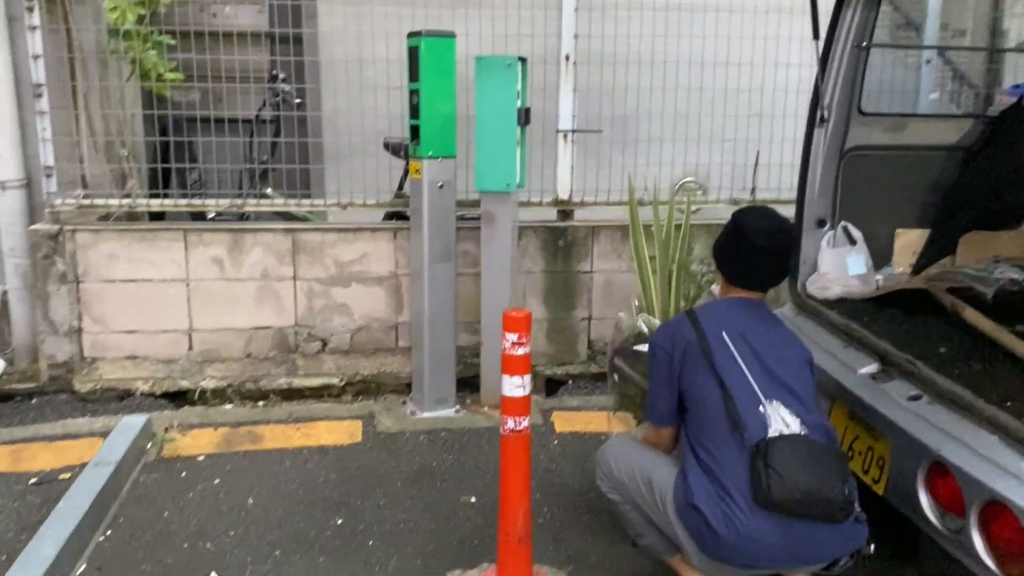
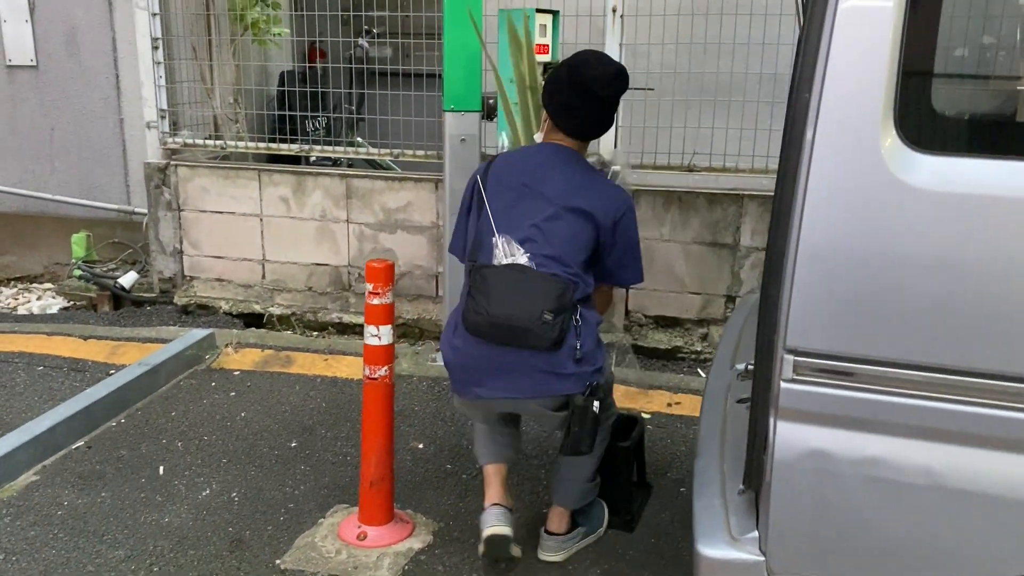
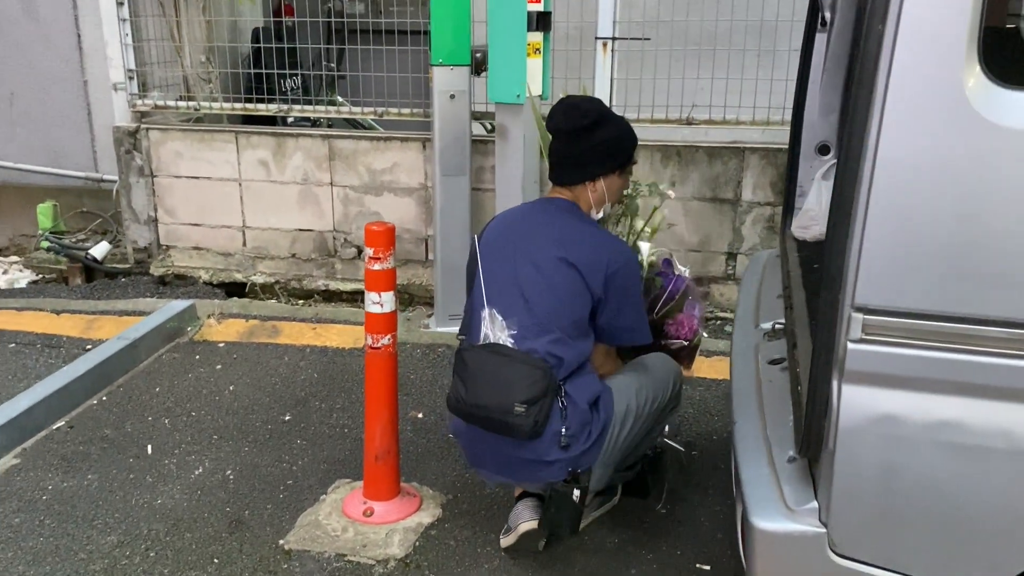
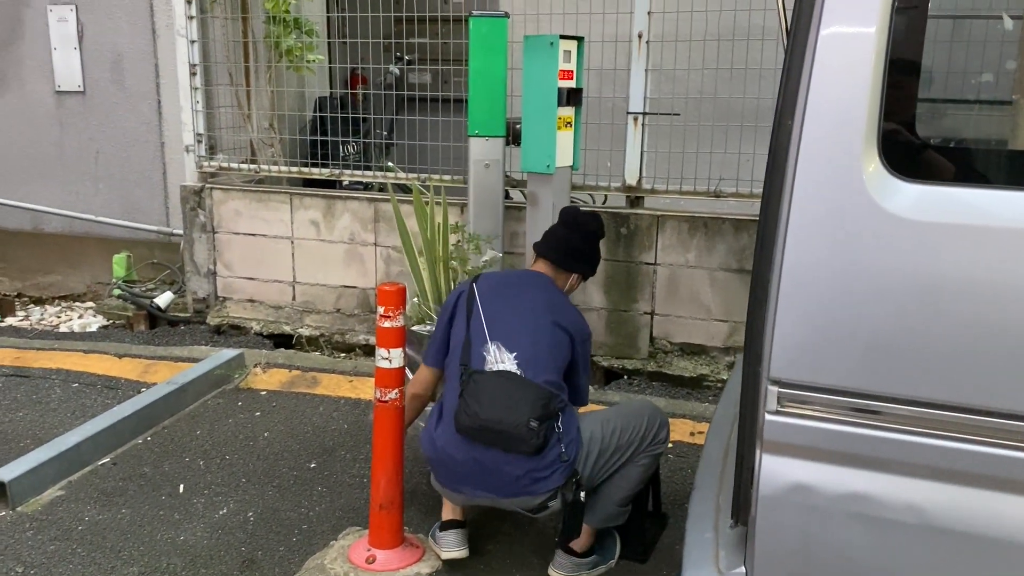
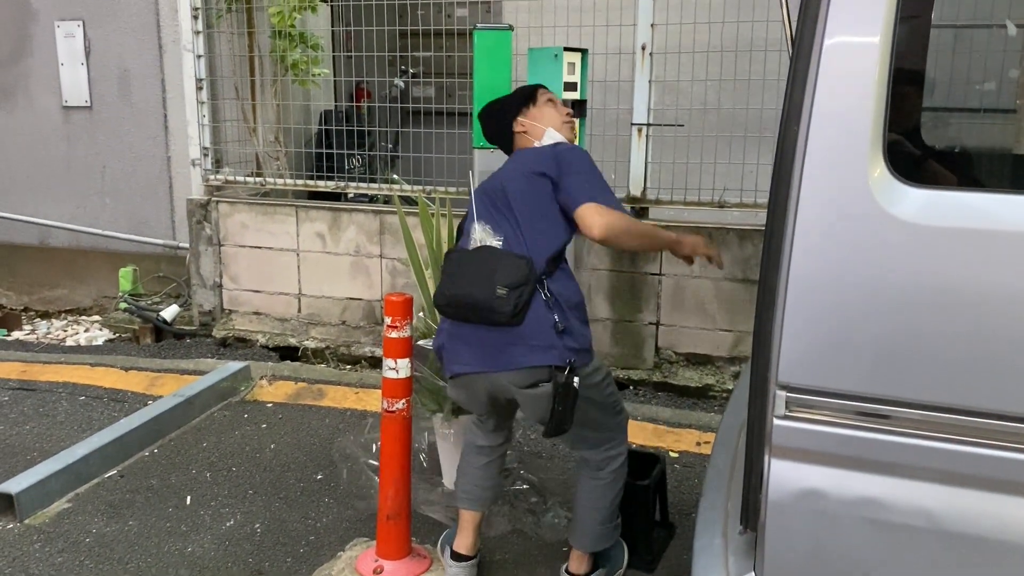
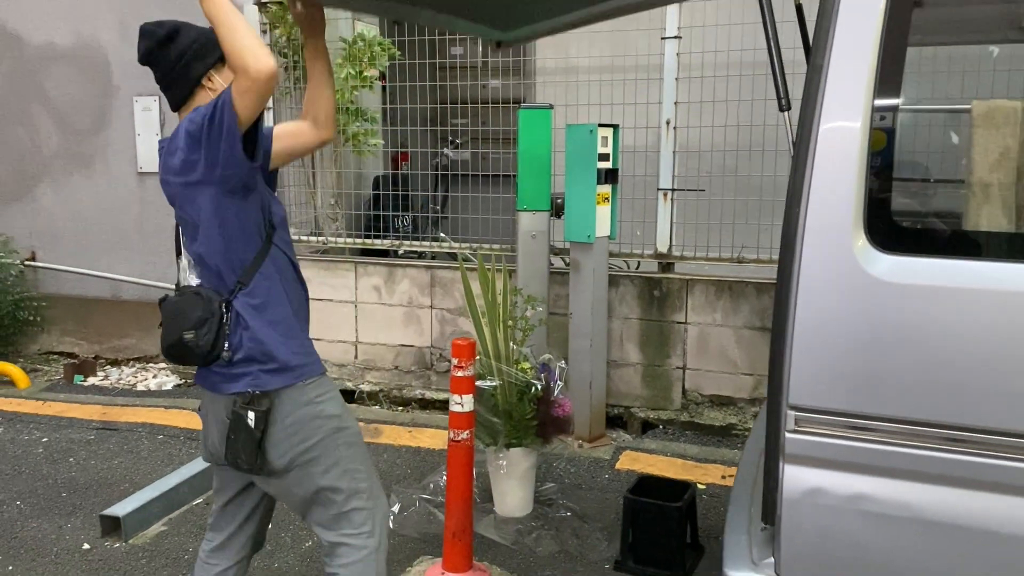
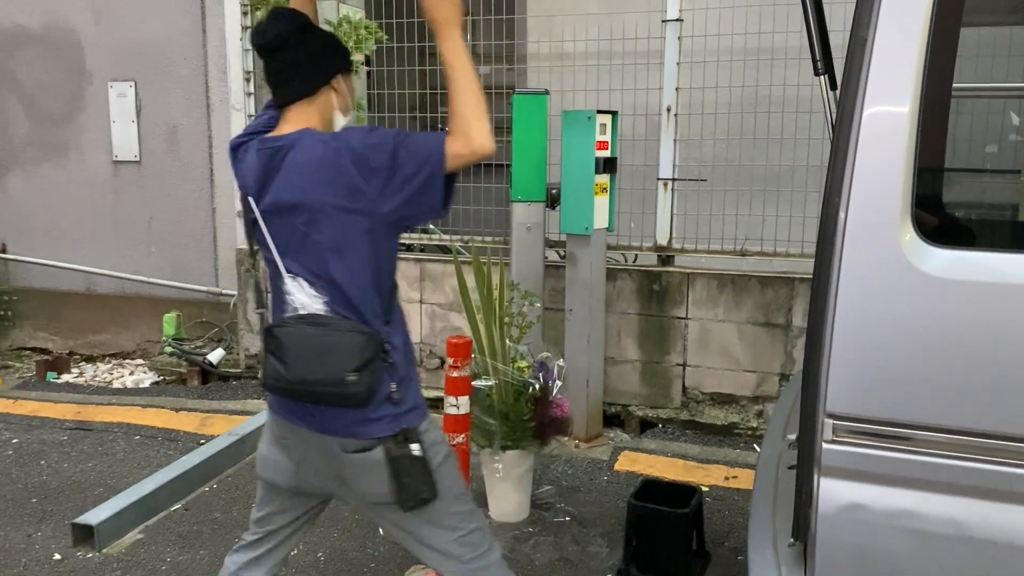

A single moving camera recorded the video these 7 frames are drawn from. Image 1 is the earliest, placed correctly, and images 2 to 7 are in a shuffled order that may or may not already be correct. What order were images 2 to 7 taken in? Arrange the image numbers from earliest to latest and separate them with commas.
3, 2, 4, 5, 7, 6
